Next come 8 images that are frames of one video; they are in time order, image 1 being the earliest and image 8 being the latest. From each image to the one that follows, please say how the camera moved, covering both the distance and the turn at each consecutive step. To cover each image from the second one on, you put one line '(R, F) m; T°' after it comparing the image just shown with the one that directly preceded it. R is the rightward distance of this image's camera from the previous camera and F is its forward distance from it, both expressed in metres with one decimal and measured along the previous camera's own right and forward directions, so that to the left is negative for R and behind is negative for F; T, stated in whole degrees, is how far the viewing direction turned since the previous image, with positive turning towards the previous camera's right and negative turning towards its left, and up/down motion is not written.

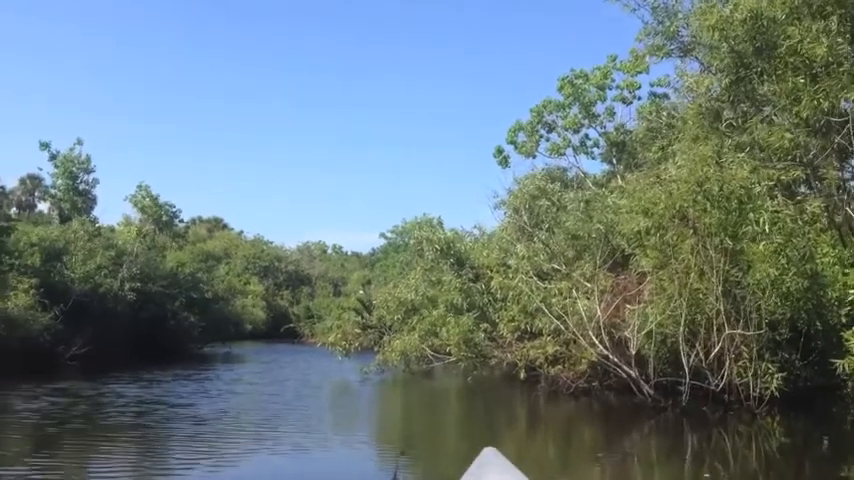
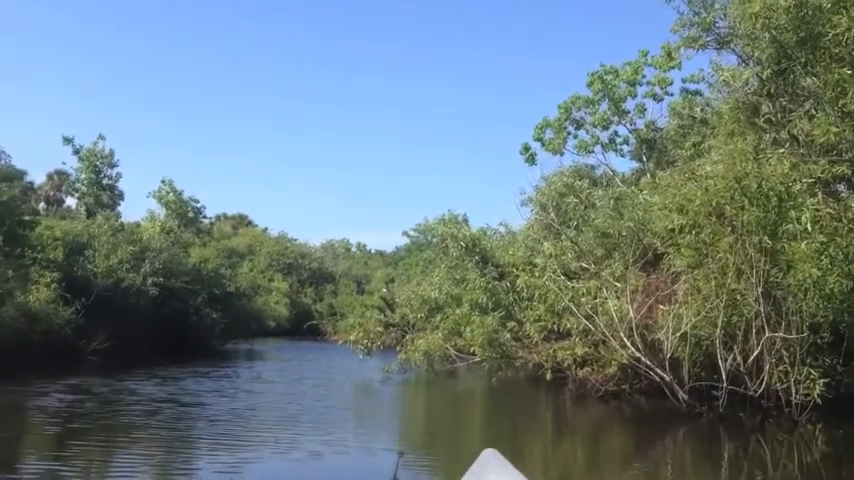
(0.0, +0.6) m; -2°
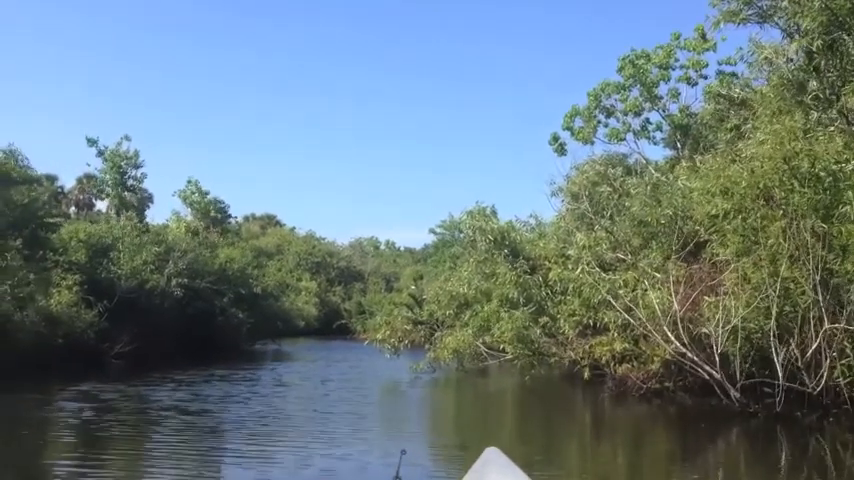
(0.0, +1.0) m; -2°
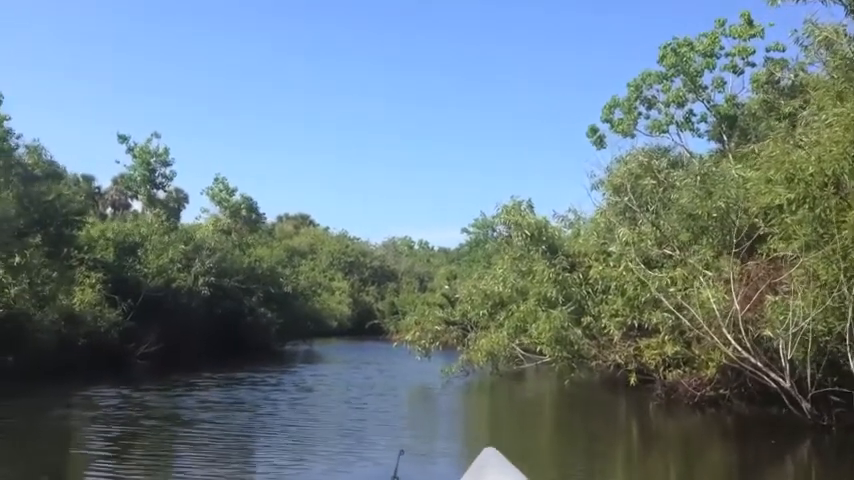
(+0.1, +1.4) m; -2°
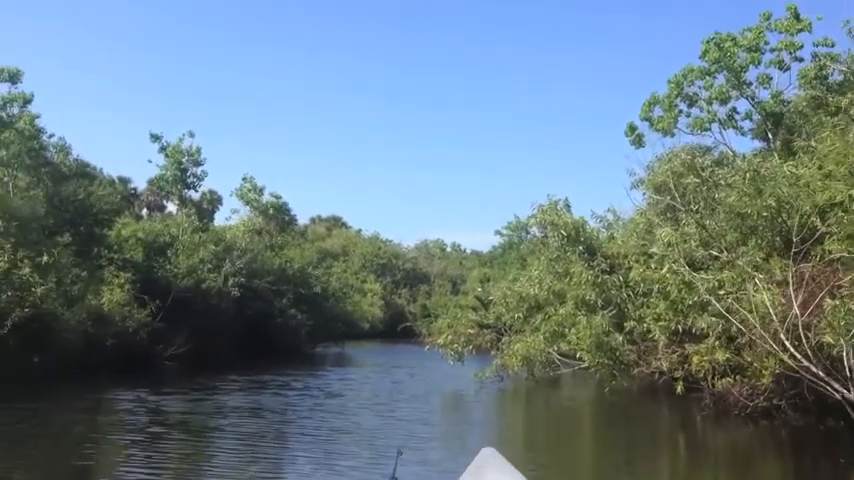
(0.0, +0.8) m; -2°
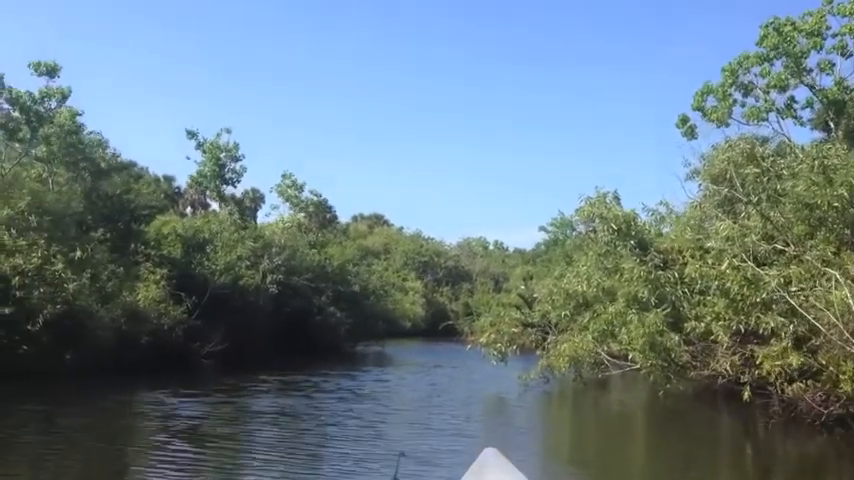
(0.0, +1.1) m; -3°
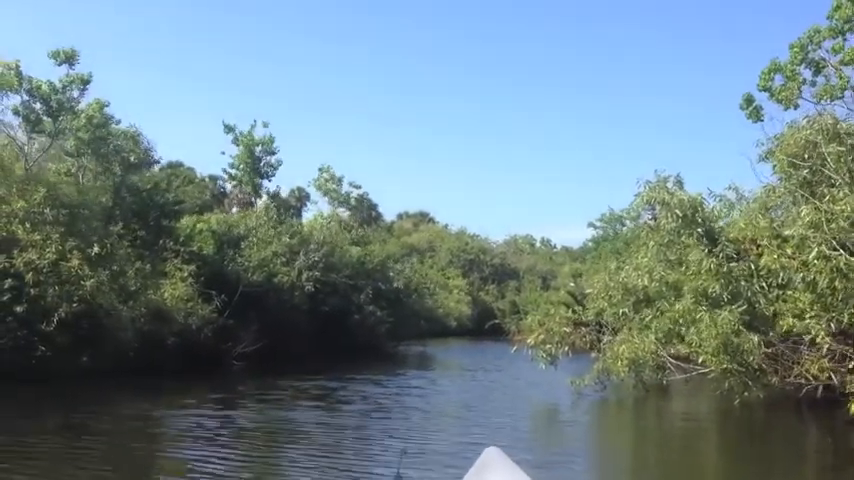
(+0.1, +2.1) m; -3°
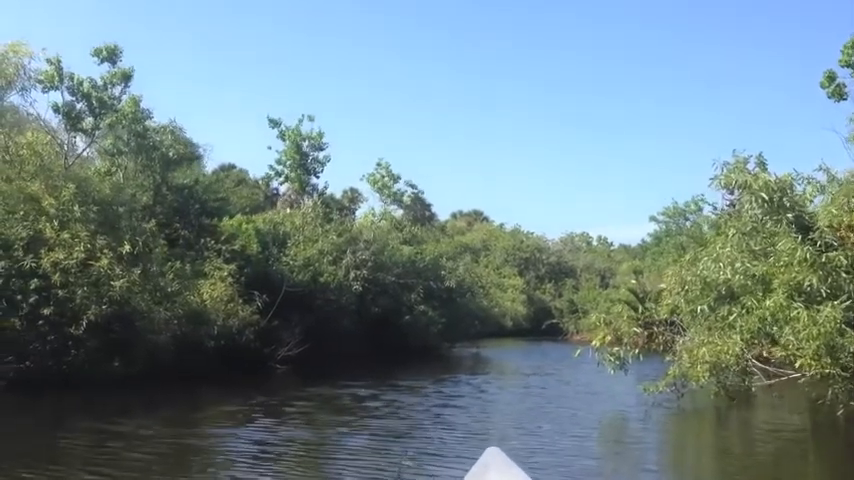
(+0.1, +1.9) m; -4°
